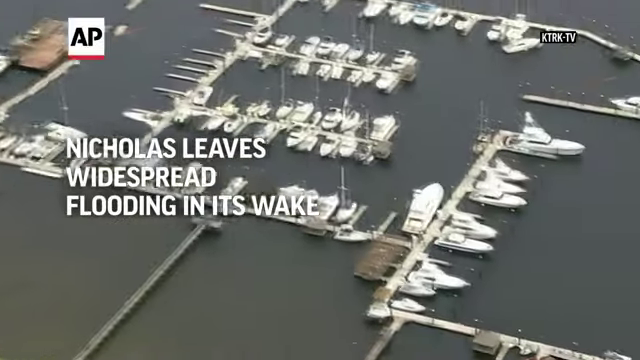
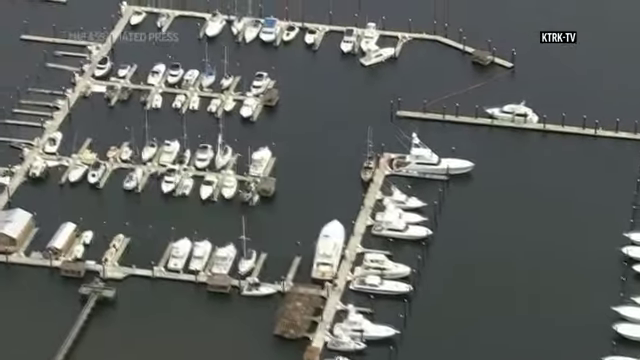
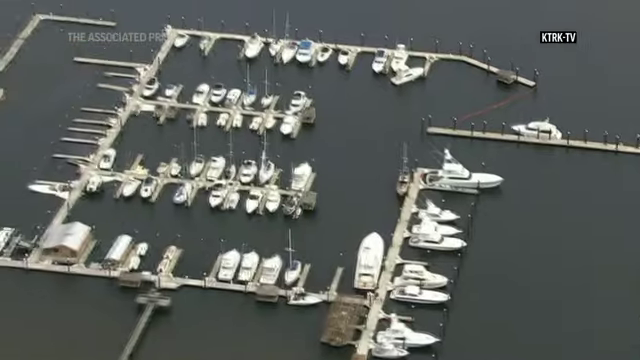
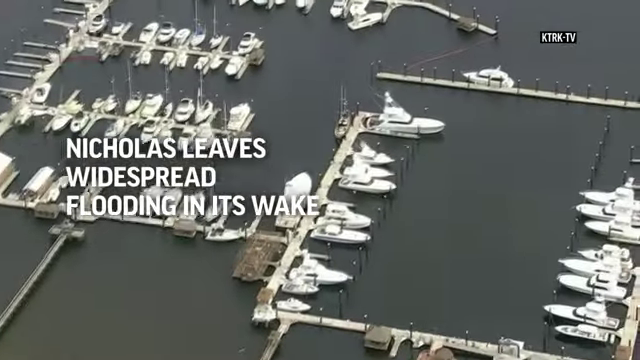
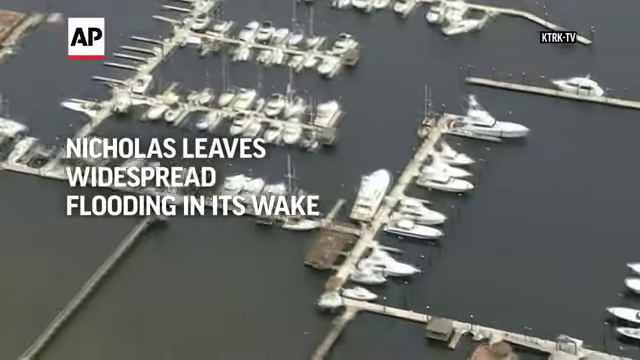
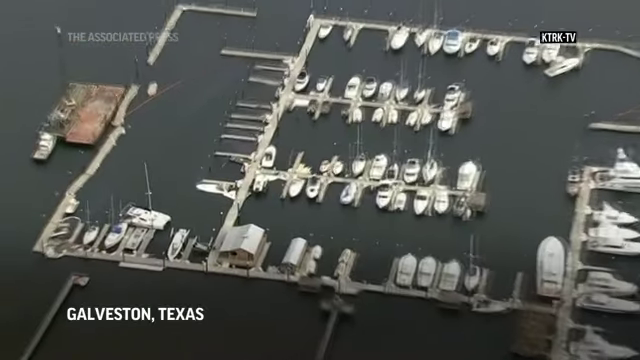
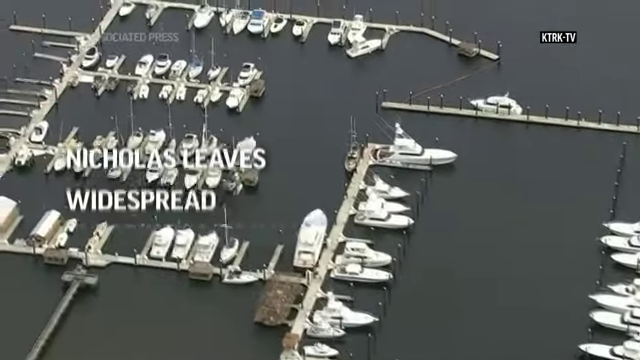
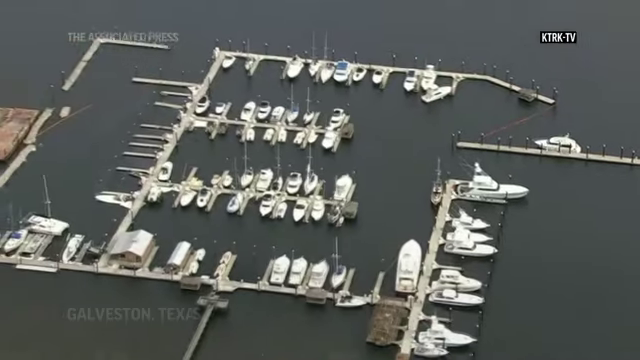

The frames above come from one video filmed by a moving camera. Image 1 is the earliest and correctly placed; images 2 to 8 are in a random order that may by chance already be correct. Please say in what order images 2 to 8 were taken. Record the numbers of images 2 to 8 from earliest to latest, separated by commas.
5, 4, 7, 2, 3, 8, 6
